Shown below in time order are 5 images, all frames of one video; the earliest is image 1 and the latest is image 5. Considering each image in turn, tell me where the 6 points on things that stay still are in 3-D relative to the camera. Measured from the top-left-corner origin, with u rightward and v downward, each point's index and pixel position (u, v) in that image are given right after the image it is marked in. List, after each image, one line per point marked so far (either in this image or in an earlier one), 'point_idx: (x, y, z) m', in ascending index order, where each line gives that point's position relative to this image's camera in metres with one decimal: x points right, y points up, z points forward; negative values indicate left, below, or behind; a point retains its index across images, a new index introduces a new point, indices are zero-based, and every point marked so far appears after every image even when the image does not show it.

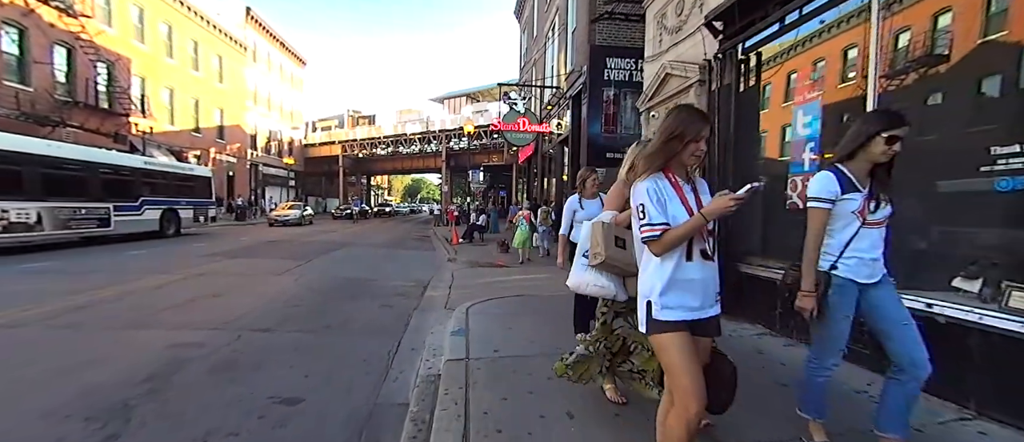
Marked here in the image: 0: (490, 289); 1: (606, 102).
0: (-0.5, -1.5, +9.0) m
1: (+2.9, +3.7, +12.6) m
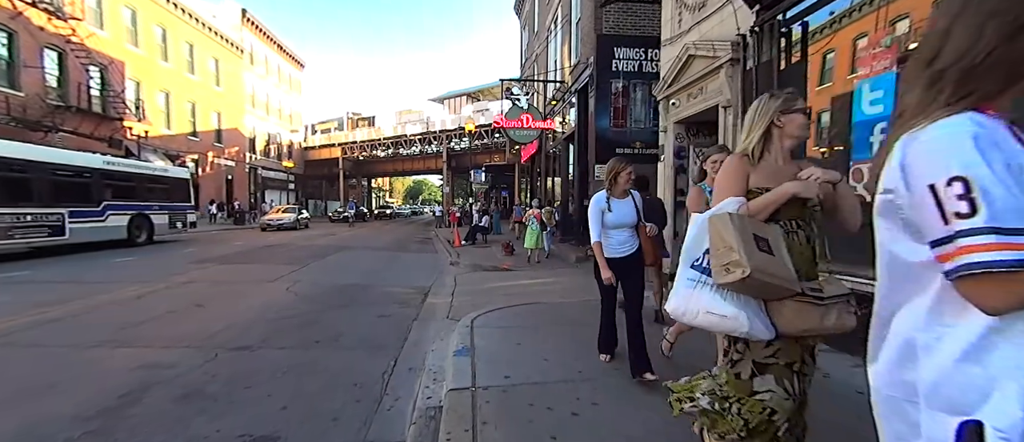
0: (-0.3, -1.6, +8.4) m
1: (+3.0, +3.7, +12.0) m
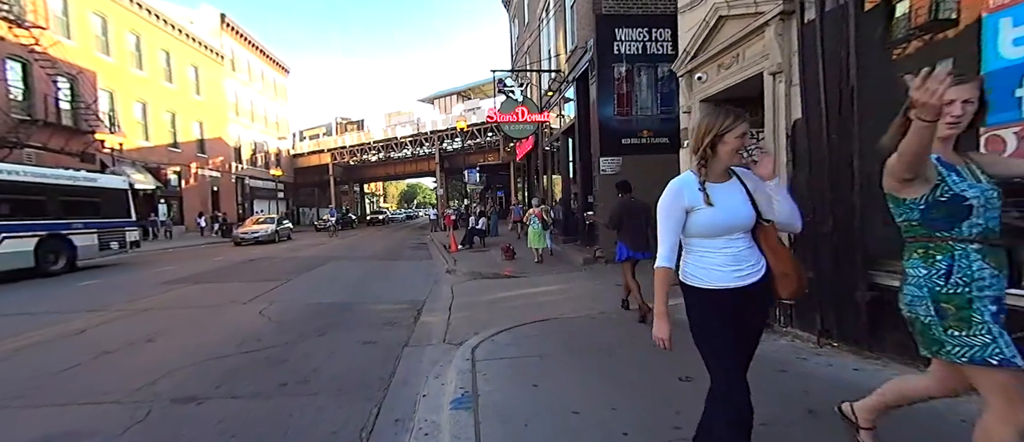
0: (-0.2, -1.6, +7.3) m
1: (+2.9, +3.8, +10.9) m
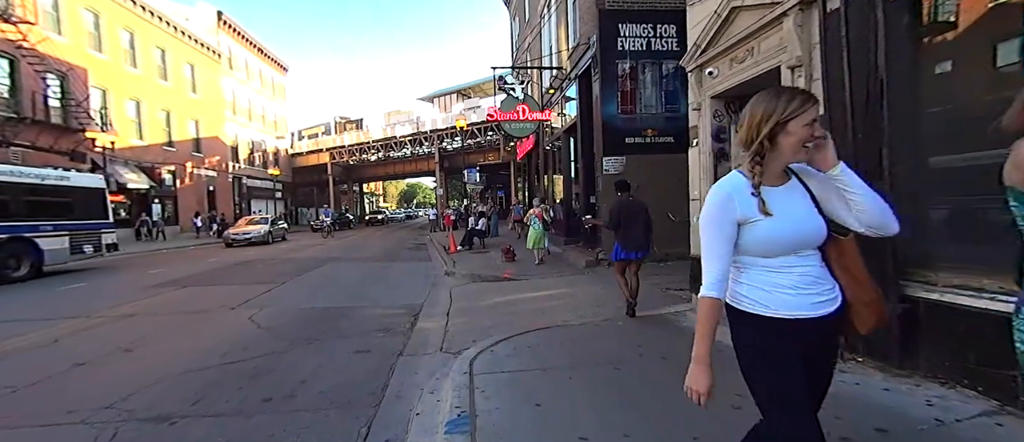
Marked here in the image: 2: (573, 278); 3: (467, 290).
0: (-0.2, -1.6, +7.0) m
1: (+2.9, +3.8, +10.7) m
2: (+1.4, -1.3, +9.6) m
3: (-1.1, -1.6, +9.6) m
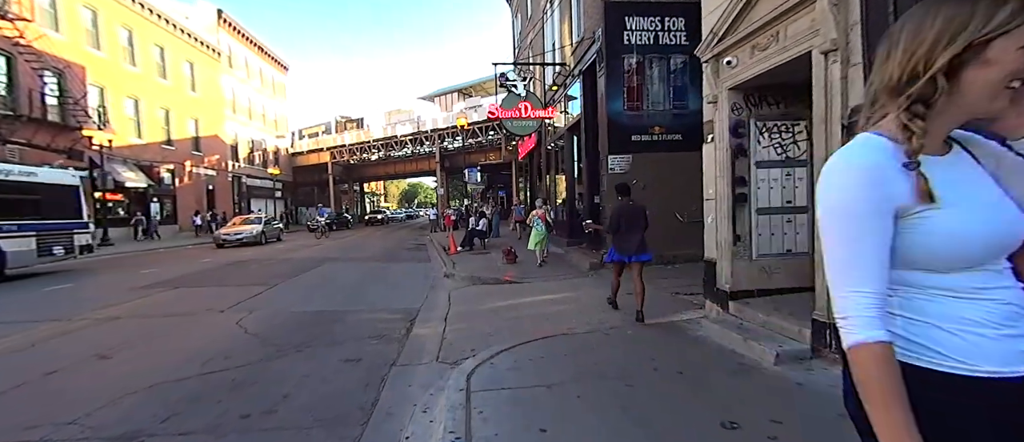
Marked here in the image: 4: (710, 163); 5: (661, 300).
0: (-0.2, -1.6, +6.7) m
1: (+2.9, +3.8, +10.3) m
2: (+1.5, -1.4, +9.2) m
3: (-1.0, -1.6, +9.3) m
4: (+2.7, +0.8, +5.5) m
5: (+2.6, -1.4, +7.0) m
